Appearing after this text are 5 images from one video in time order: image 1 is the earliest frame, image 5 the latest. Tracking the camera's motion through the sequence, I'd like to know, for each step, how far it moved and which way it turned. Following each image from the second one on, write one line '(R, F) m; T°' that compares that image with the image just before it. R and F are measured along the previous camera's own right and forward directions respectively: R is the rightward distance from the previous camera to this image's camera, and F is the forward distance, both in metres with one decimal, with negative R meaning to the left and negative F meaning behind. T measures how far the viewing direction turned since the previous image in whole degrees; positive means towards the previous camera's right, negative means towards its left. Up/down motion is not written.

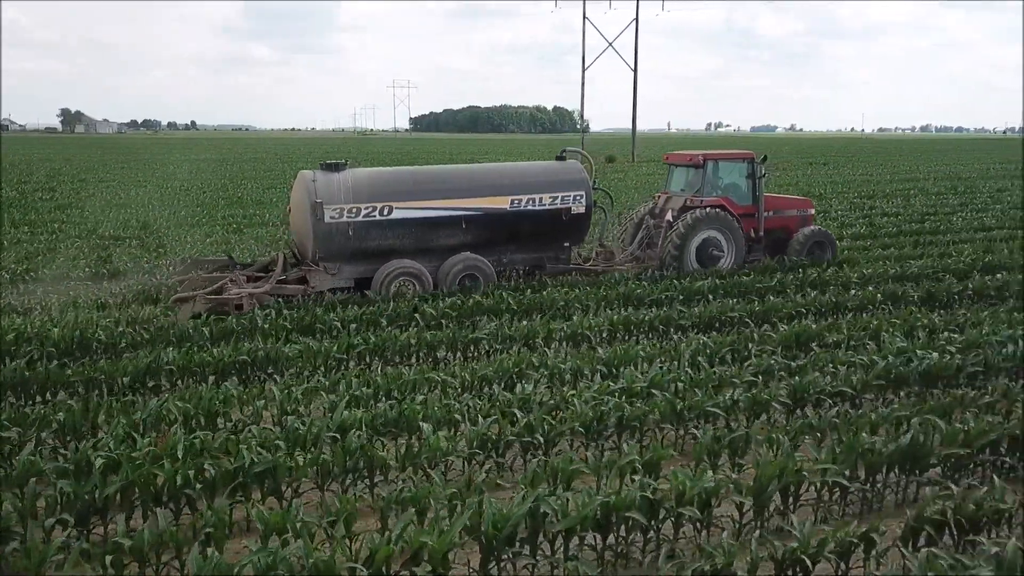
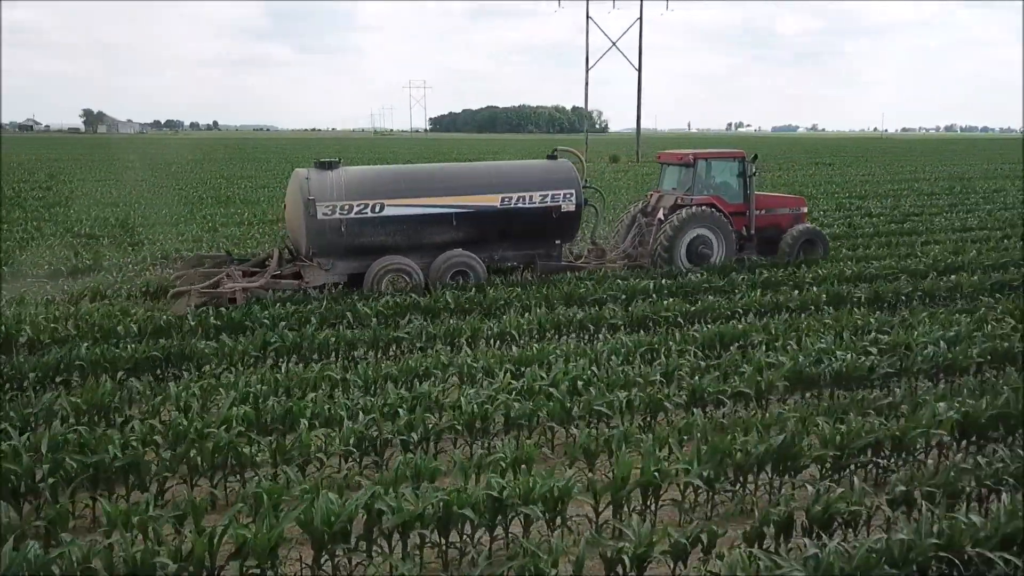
(+1.0, 0.0) m; -1°
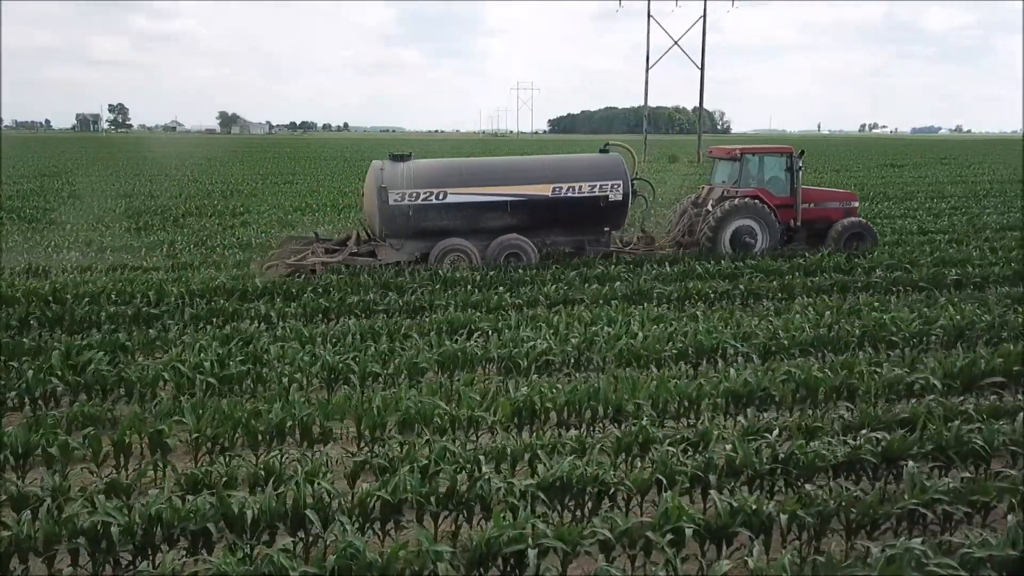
(+4.0, 0.0) m; -8°
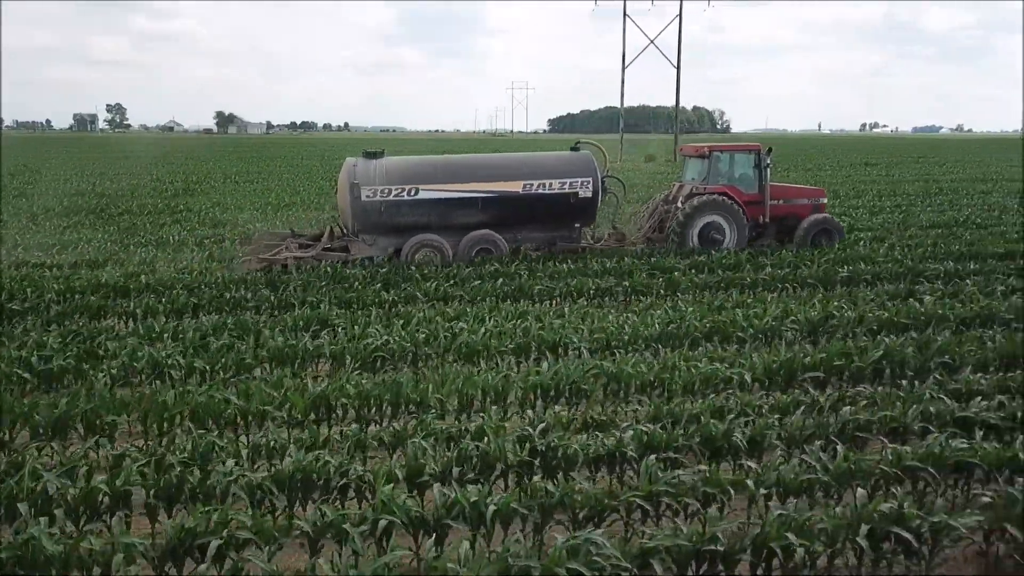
(+1.5, 0.0) m; 0°
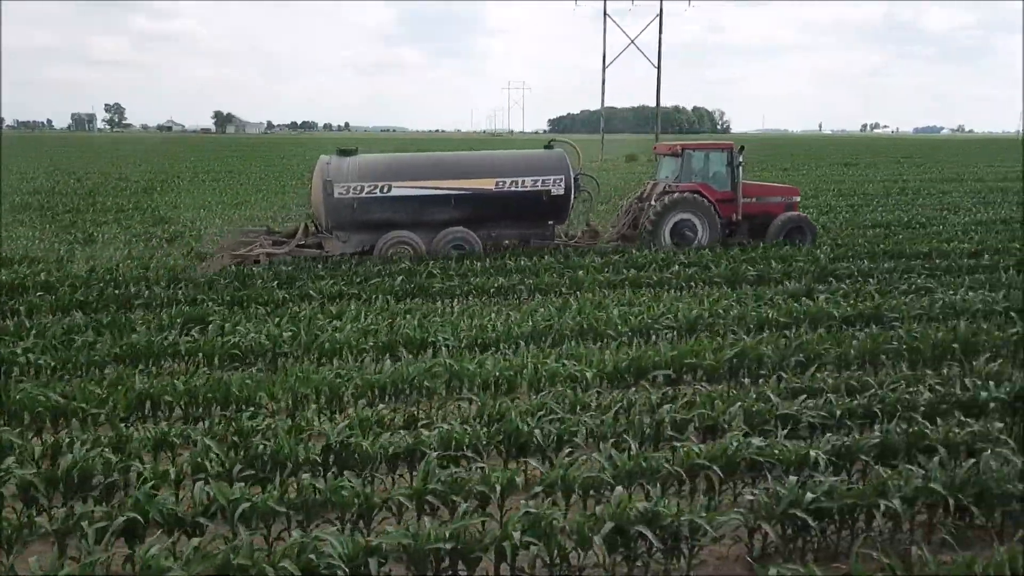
(+1.3, +0.1) m; 0°
